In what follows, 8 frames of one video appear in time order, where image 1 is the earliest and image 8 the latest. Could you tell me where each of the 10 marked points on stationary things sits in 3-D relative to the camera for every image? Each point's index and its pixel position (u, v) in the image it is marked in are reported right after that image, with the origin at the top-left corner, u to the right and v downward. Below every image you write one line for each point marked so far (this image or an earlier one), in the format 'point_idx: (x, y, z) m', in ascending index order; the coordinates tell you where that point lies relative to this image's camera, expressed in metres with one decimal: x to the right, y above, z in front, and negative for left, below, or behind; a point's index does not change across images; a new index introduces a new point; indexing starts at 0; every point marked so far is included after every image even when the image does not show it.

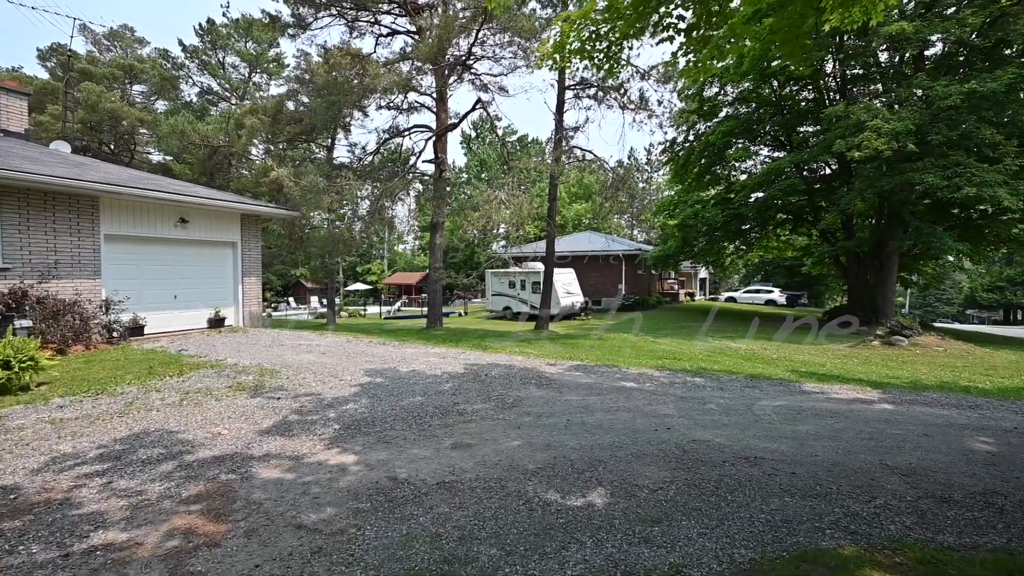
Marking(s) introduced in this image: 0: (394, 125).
0: (-4.1, +5.7, +16.4) m
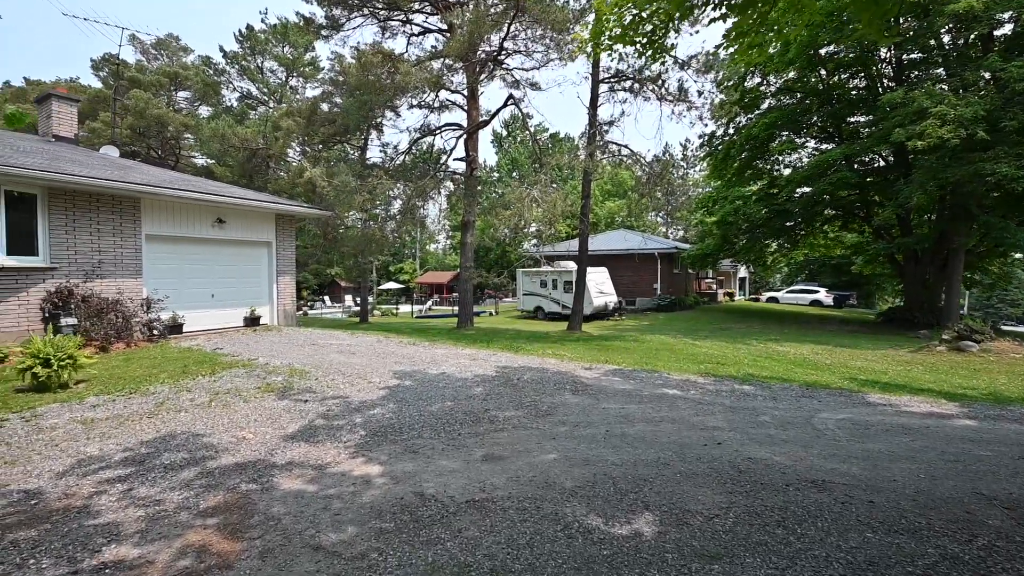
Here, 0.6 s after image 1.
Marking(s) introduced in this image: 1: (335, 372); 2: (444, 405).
0: (-3.0, +5.8, +16.3) m
1: (-2.5, -1.2, +6.7) m
2: (-0.7, -1.3, +5.2) m
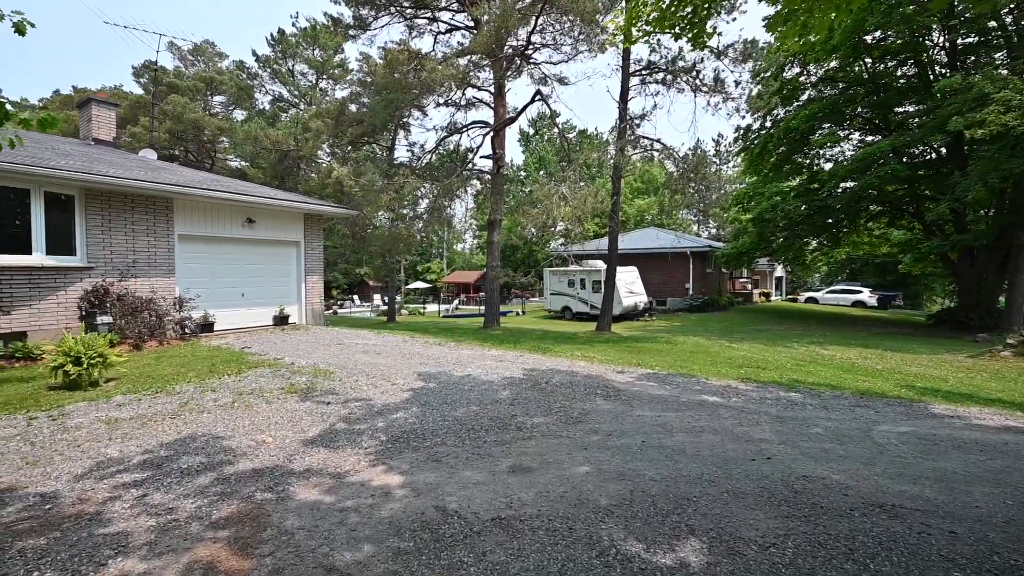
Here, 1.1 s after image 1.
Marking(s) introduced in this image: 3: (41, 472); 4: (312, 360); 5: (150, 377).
0: (-2.1, +5.8, +16.2) m
1: (-2.1, -1.2, +6.5) m
2: (-0.4, -1.3, +4.9) m
3: (-3.5, -1.4, +3.5) m
4: (-3.2, -1.1, +7.5) m
5: (-4.8, -1.2, +6.2) m
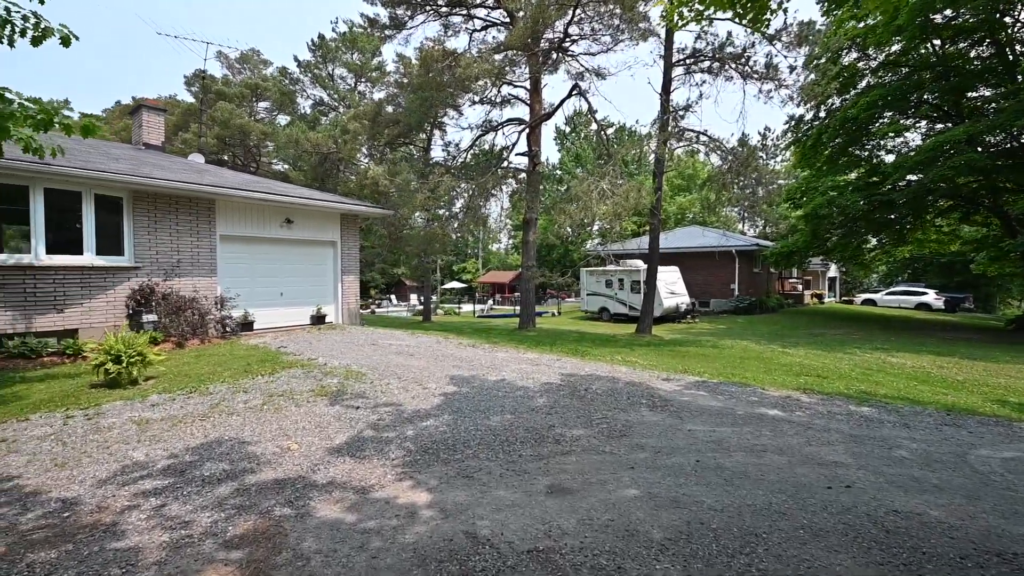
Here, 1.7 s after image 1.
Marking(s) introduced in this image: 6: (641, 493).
0: (-0.8, +5.8, +16.0) m
1: (-1.7, -1.2, +6.3) m
2: (-0.1, -1.3, +4.6) m
3: (-3.3, -1.4, +3.4) m
4: (-2.6, -1.1, +7.4) m
5: (-4.4, -1.2, +6.2) m
6: (+0.9, -1.4, +3.1) m
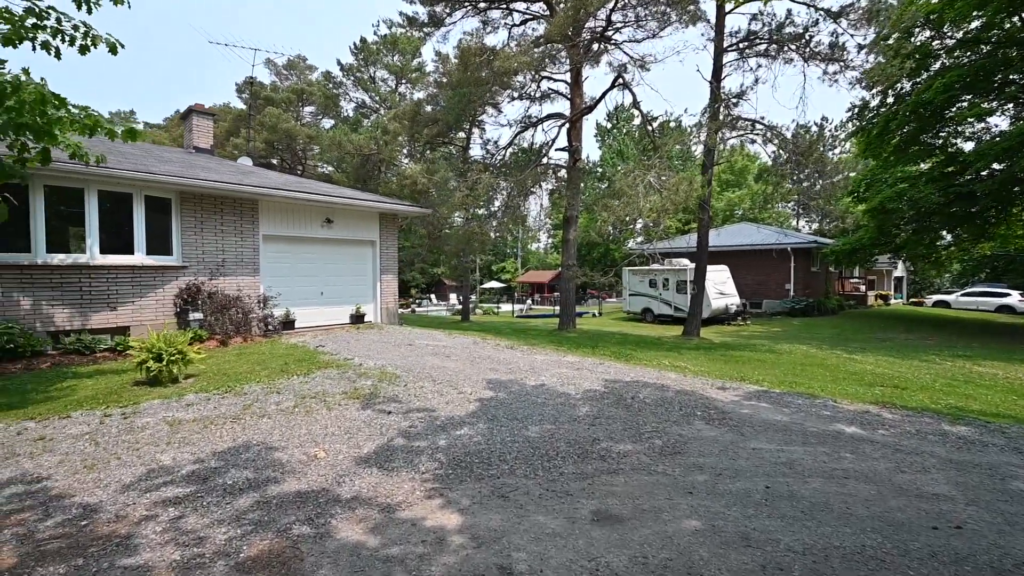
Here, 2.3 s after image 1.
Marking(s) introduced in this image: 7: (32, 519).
0: (+0.5, +5.8, +15.7) m
1: (-1.1, -1.2, +6.1) m
2: (+0.3, -1.3, +4.3) m
3: (-3.0, -1.4, +3.3) m
4: (-2.0, -1.1, +7.2) m
5: (-3.8, -1.2, +6.2) m
6: (+1.1, -1.4, +2.7) m
7: (-2.9, -1.4, +2.8) m
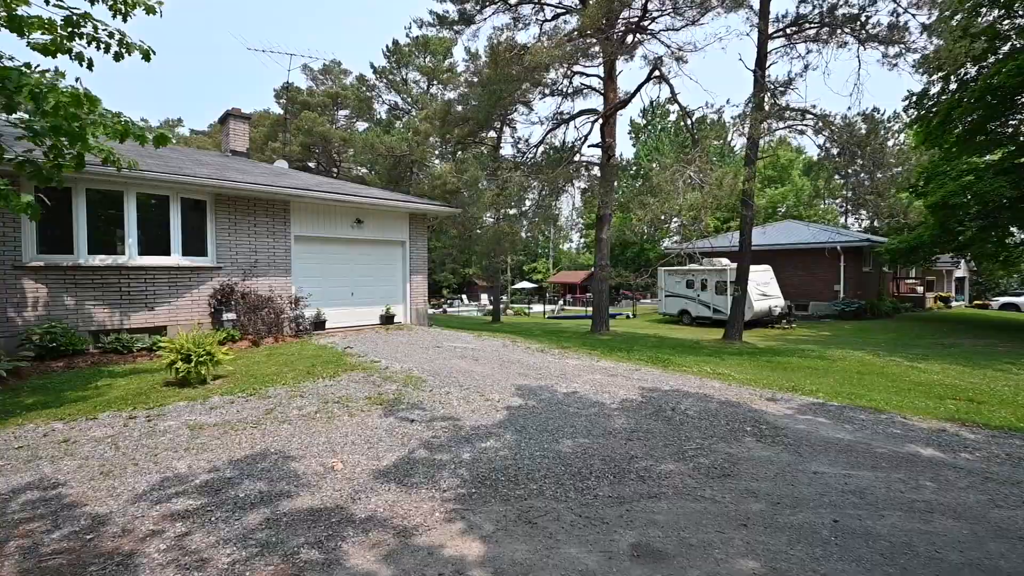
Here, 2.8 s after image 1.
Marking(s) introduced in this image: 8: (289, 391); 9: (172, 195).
0: (+1.5, +5.8, +15.3) m
1: (-0.8, -1.2, +5.9) m
2: (+0.5, -1.3, +3.9) m
3: (-2.8, -1.4, +3.2) m
4: (-1.6, -1.1, +7.0) m
5: (-3.5, -1.2, +6.2) m
6: (+1.2, -1.4, +2.3) m
7: (-2.7, -1.4, +2.7) m
8: (-2.6, -1.2, +5.5) m
9: (-6.3, +1.7, +8.6) m
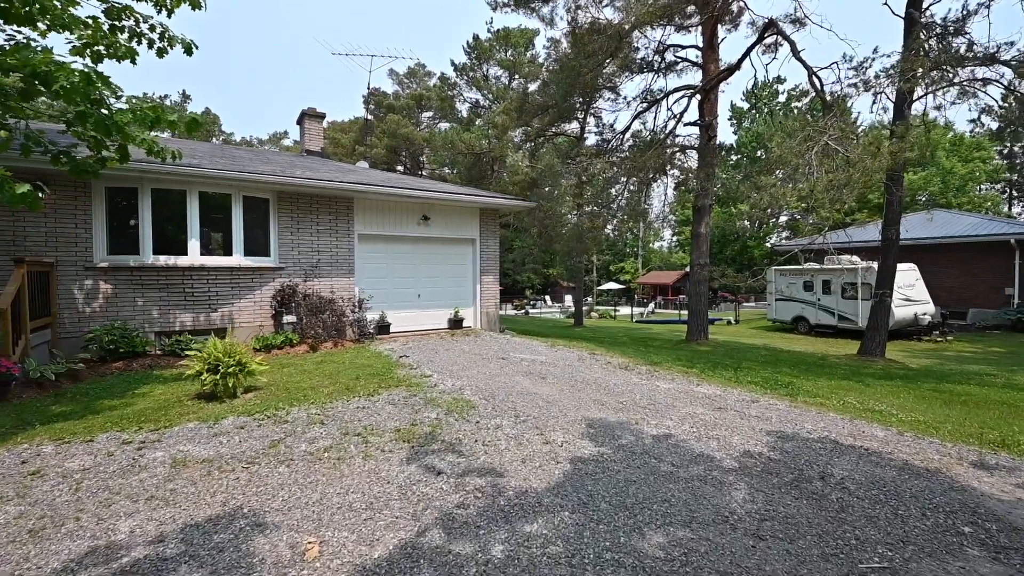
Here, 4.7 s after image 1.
0: (+4.0, +5.7, +13.5) m
1: (-0.1, -1.2, +4.7) m
2: (+0.9, -1.4, +2.5) m
3: (-2.6, -1.4, +2.4) m
4: (-0.7, -1.2, +5.9) m
5: (-2.7, -1.2, +5.4) m
6: (+1.2, -1.4, +0.8) m
7: (-2.6, -1.4, +1.9) m
8: (-2.0, -1.2, +4.6) m
9: (-5.0, +1.7, +8.4) m
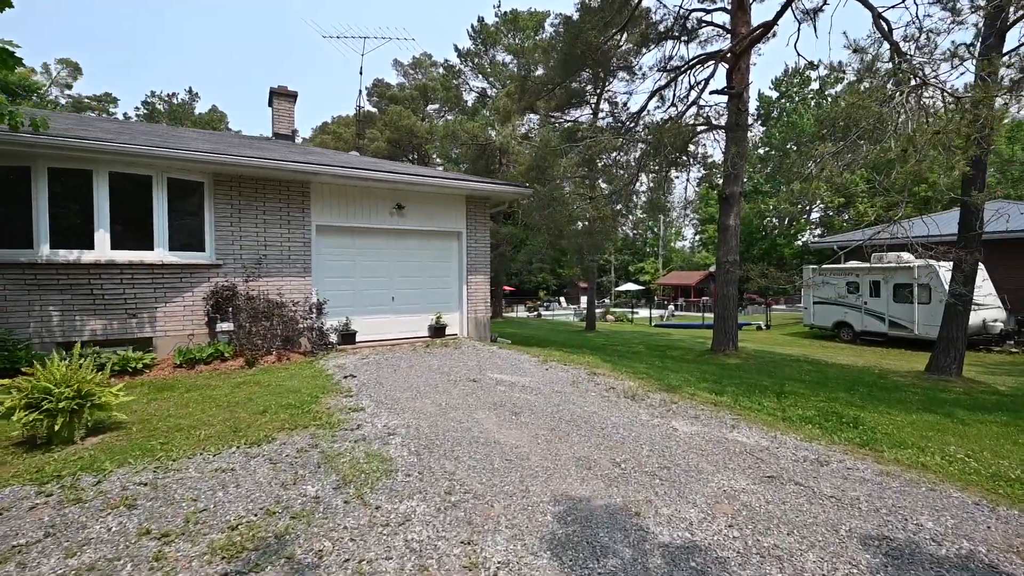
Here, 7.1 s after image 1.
0: (+3.9, +5.7, +11.7) m
1: (-0.5, -1.3, +3.0) m
2: (+0.3, -1.4, +0.8) m
3: (-3.1, -1.4, +0.9) m
4: (-1.1, -1.2, +4.3) m
5: (-3.1, -1.2, +3.9) m
6: (+0.6, -1.4, -0.9) m
7: (-3.2, -1.4, +0.4) m
8: (-2.4, -1.2, +3.0) m
9: (-5.2, +1.7, +6.9) m
